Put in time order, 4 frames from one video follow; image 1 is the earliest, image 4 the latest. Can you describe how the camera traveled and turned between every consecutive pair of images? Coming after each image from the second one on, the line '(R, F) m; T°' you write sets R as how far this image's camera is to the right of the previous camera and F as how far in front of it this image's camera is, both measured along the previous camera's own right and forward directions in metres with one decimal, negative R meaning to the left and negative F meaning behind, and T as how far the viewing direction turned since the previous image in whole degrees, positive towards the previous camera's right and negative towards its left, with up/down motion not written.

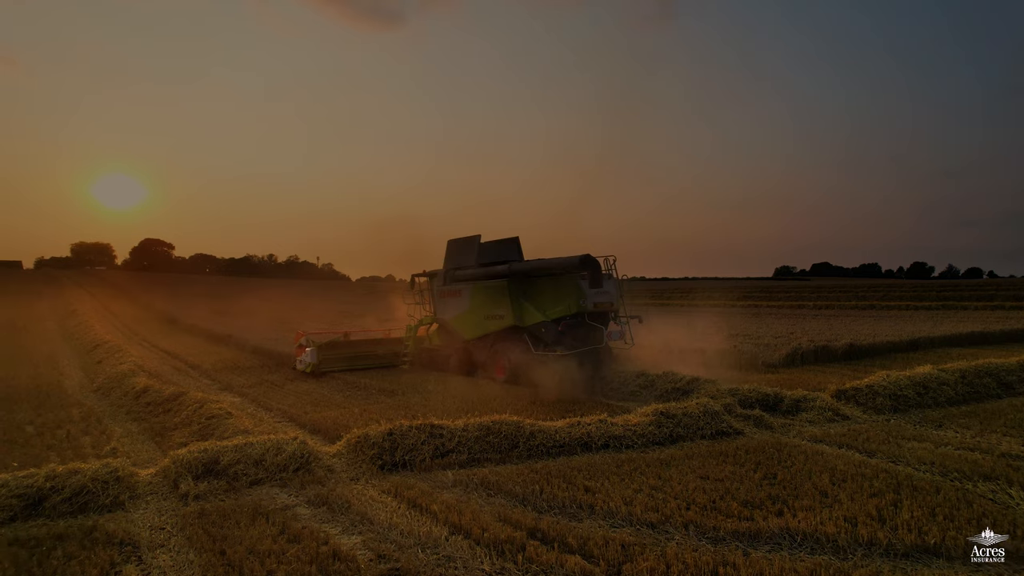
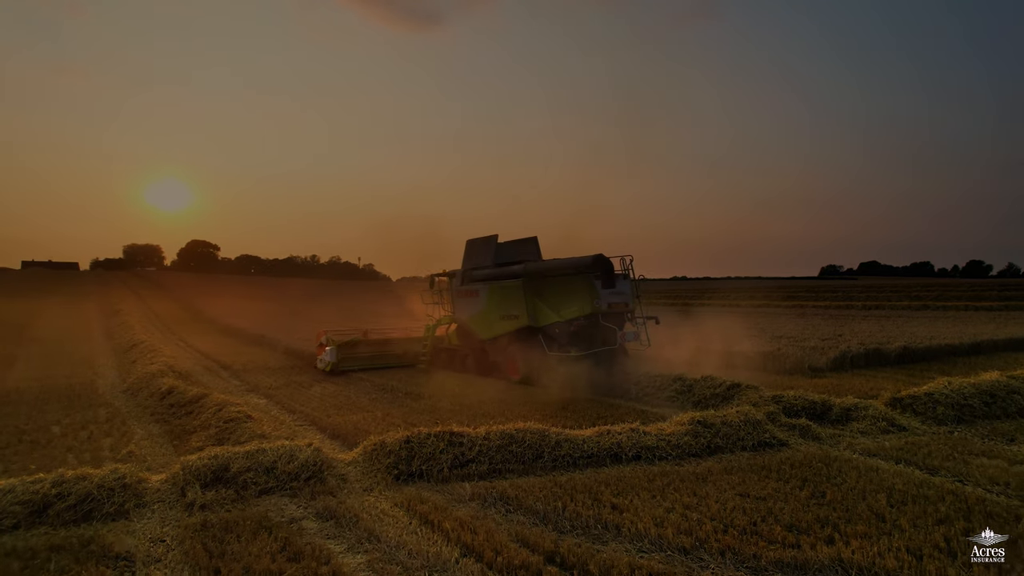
(+0.1, +0.4) m; -3°
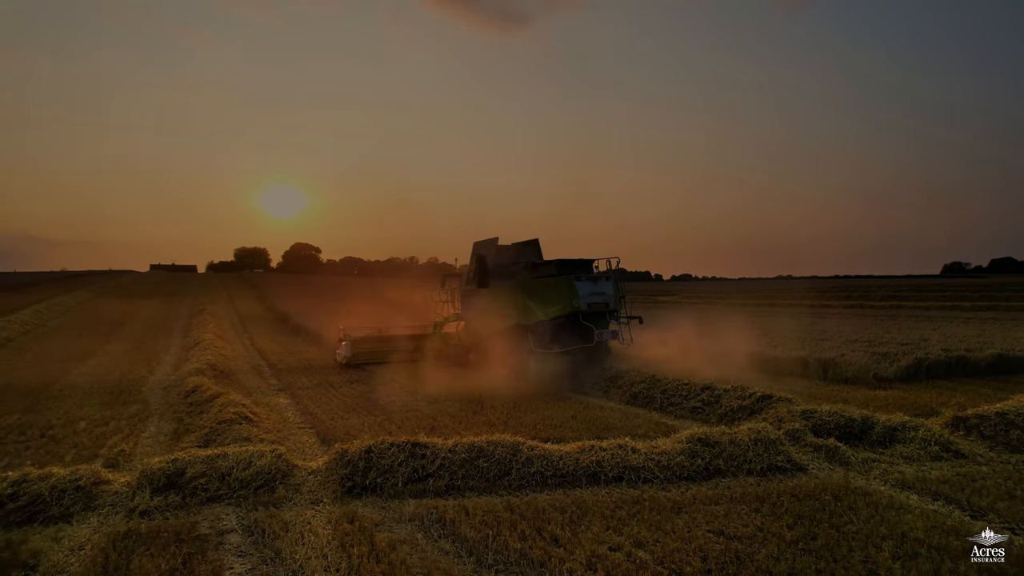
(+1.2, +0.5) m; -9°
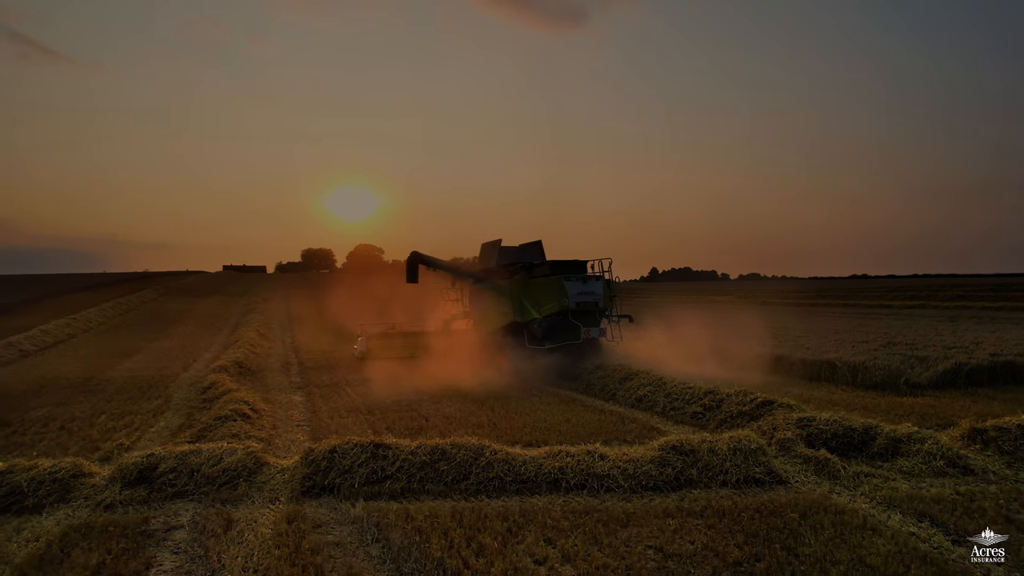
(+0.9, +0.2) m; -6°
